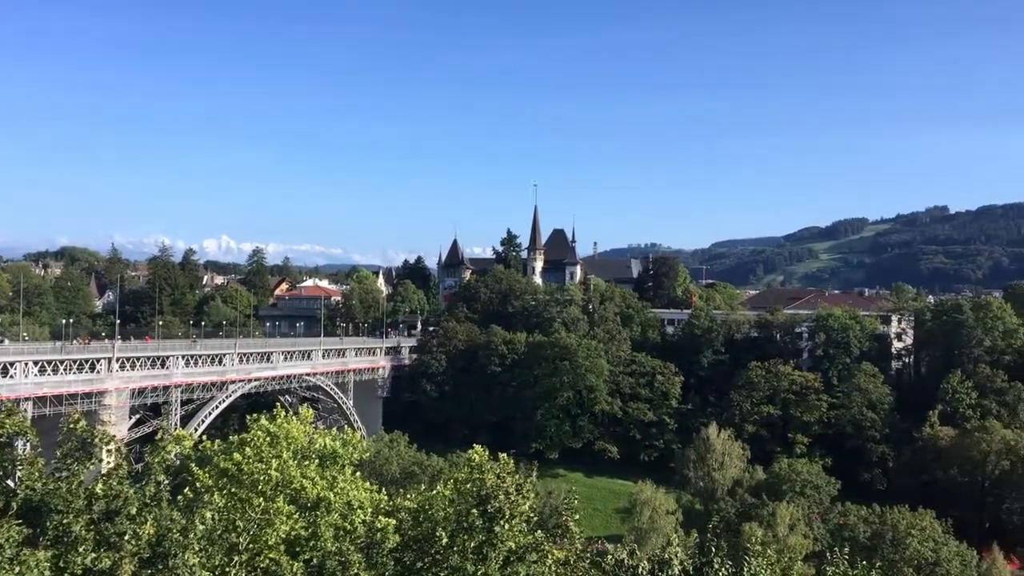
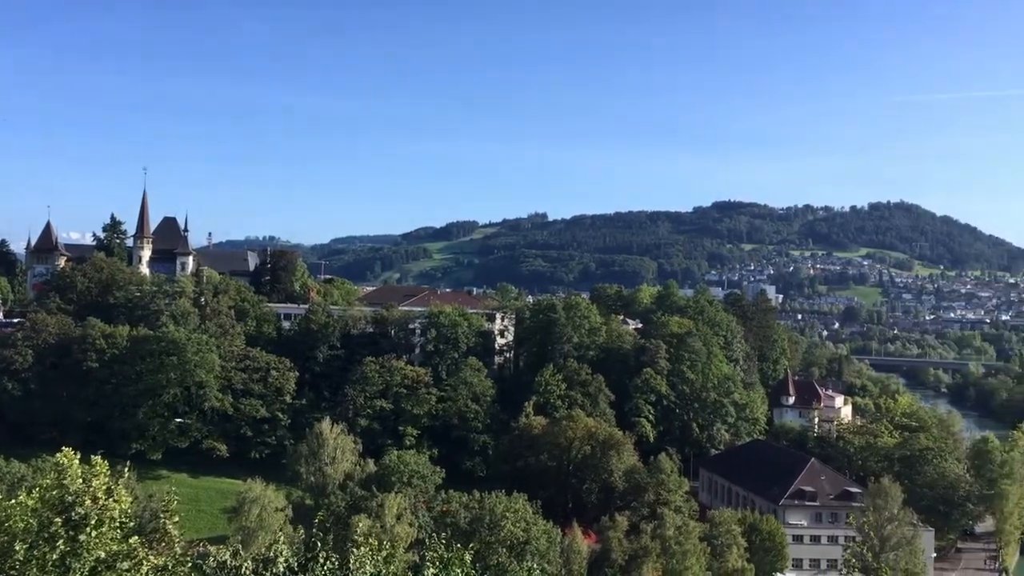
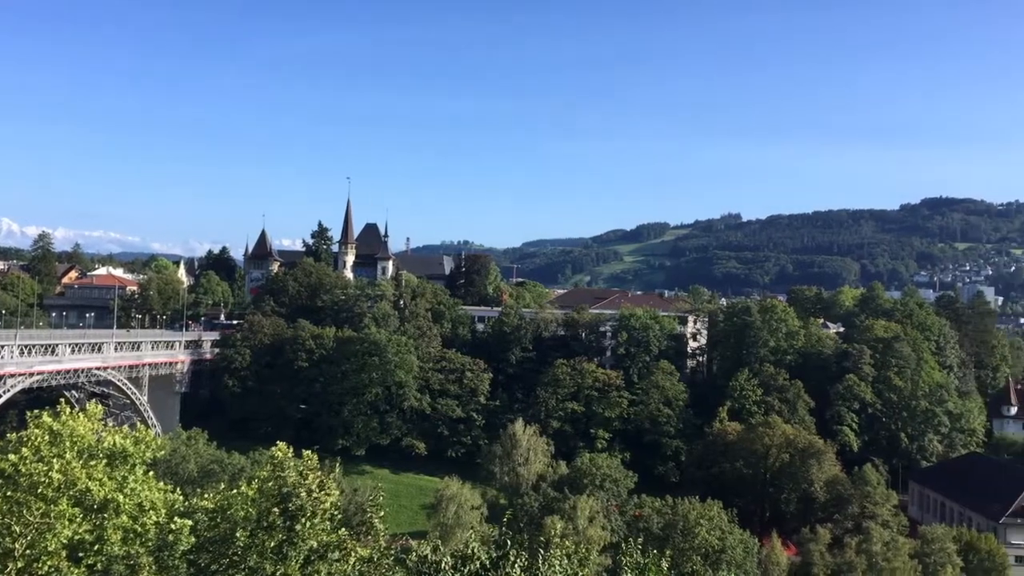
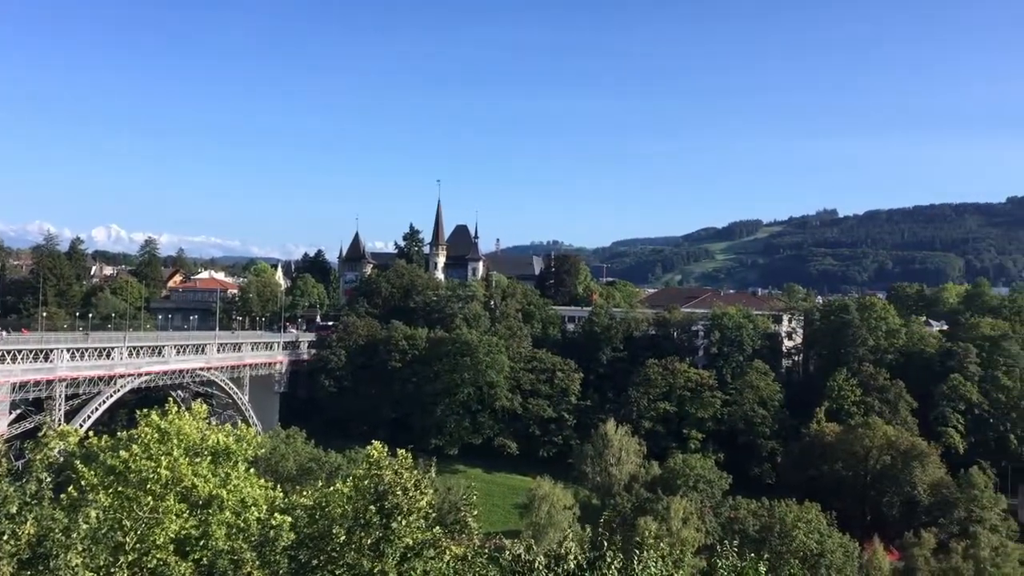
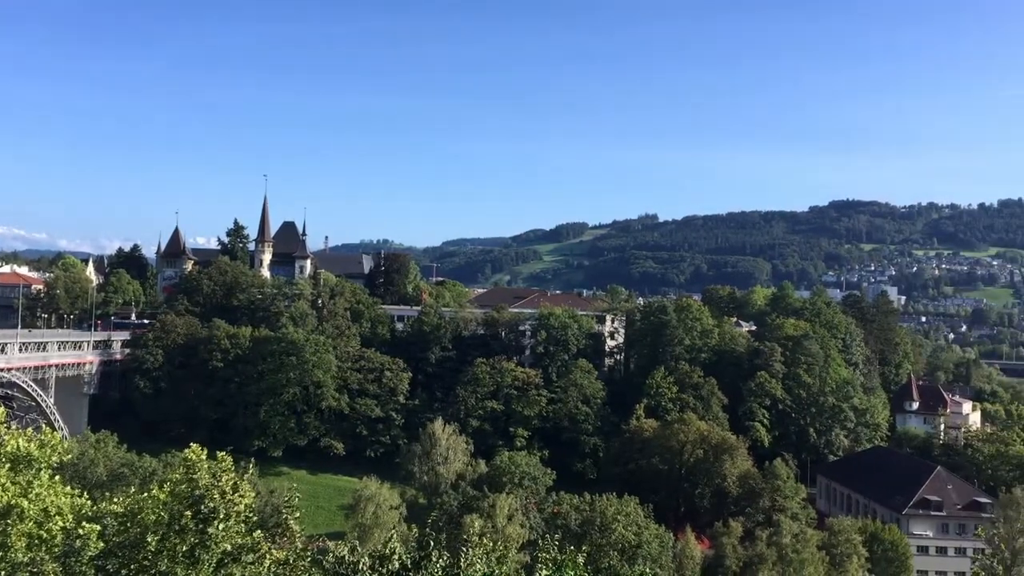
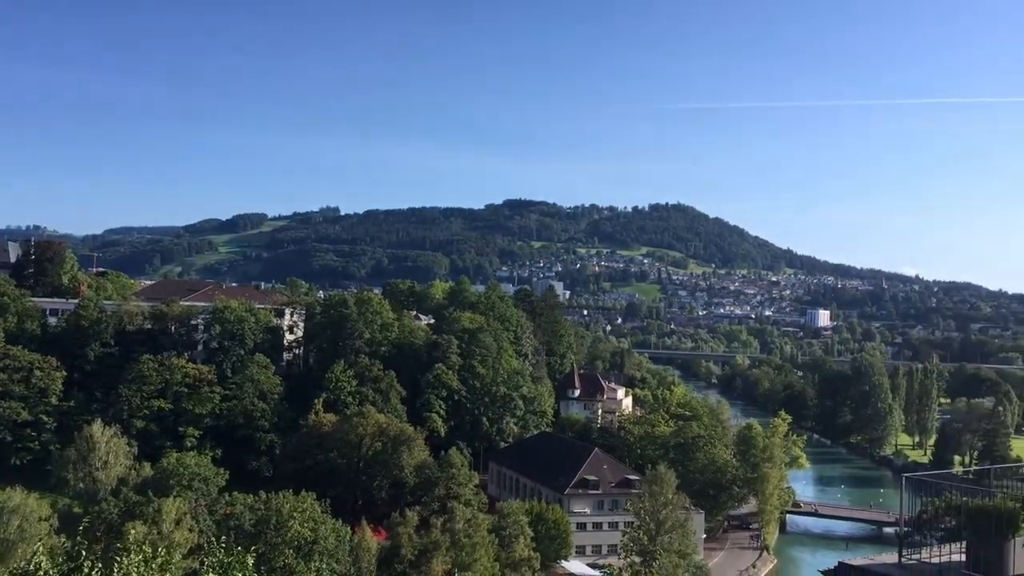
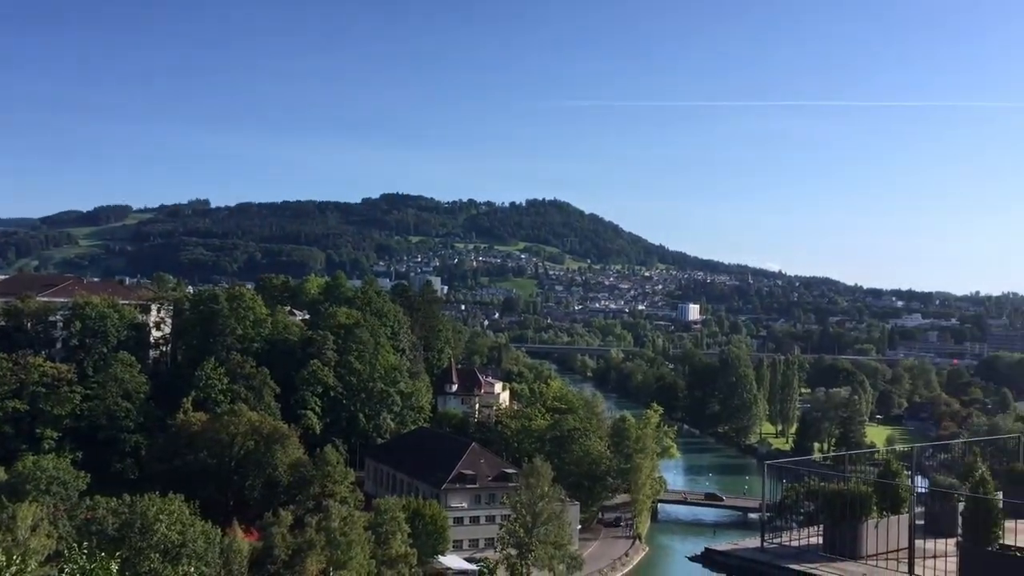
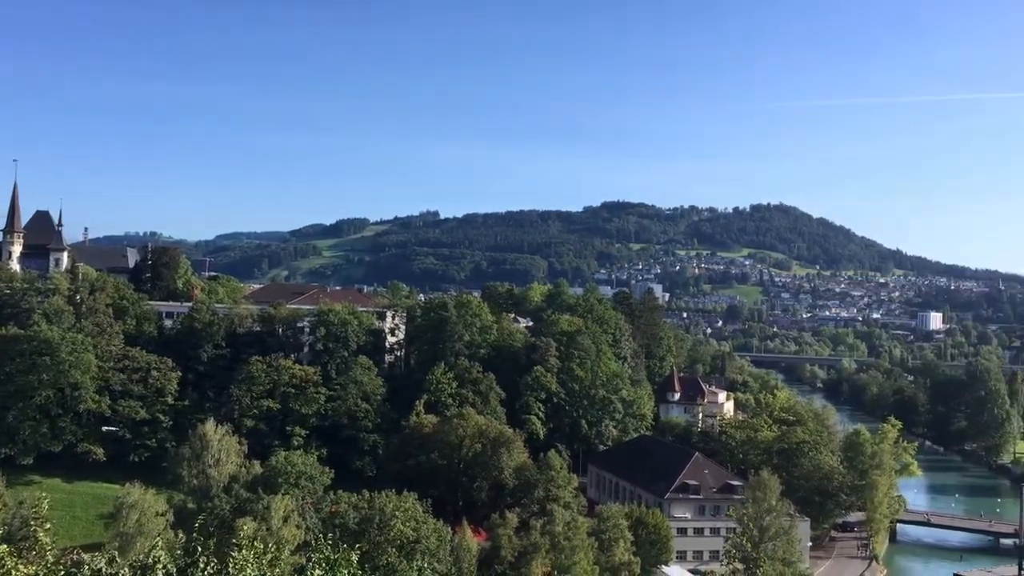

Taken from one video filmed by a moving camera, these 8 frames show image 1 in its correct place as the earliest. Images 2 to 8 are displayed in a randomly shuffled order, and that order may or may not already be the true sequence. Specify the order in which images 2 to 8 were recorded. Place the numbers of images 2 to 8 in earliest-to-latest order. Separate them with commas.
4, 3, 5, 2, 8, 6, 7
